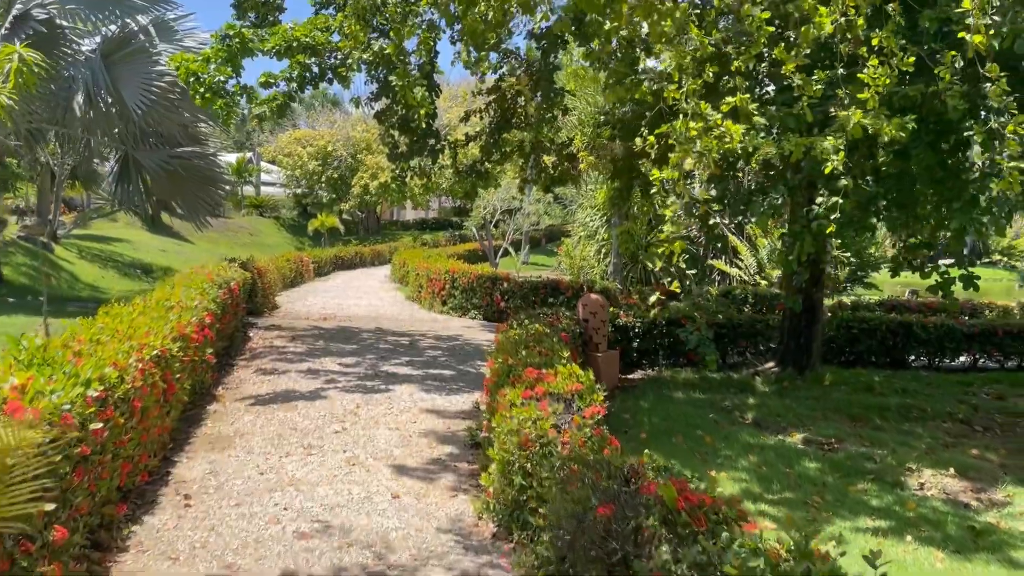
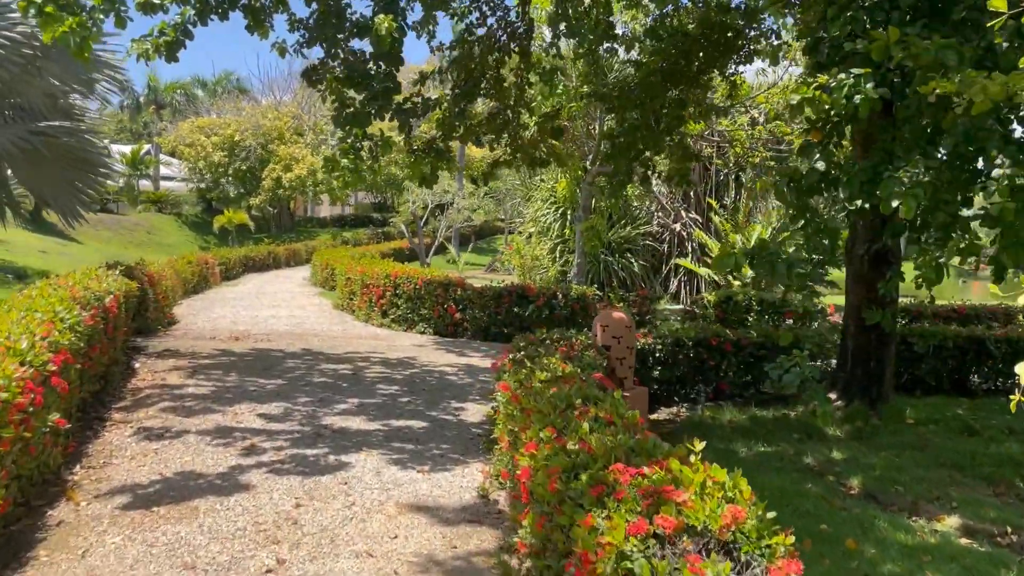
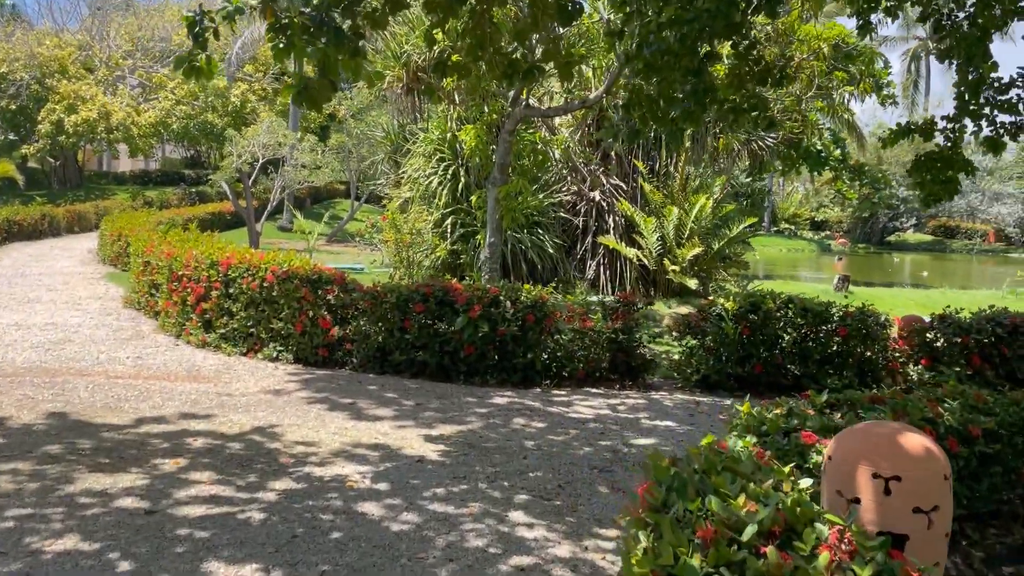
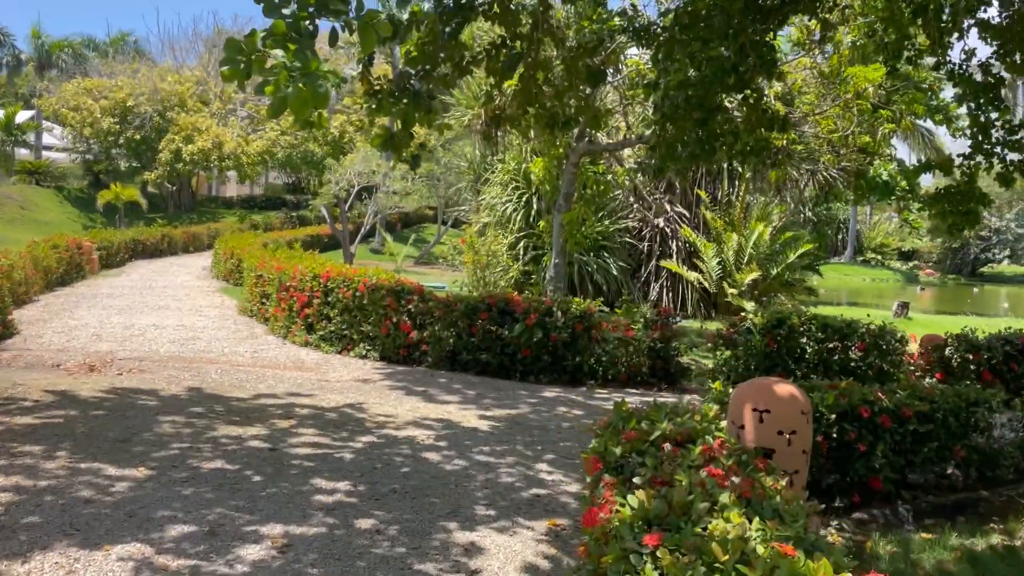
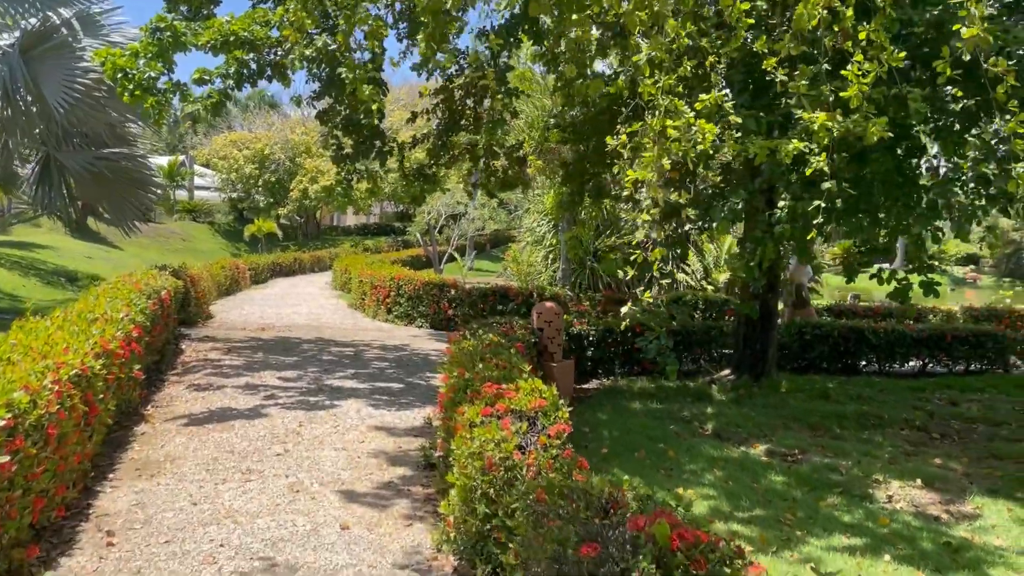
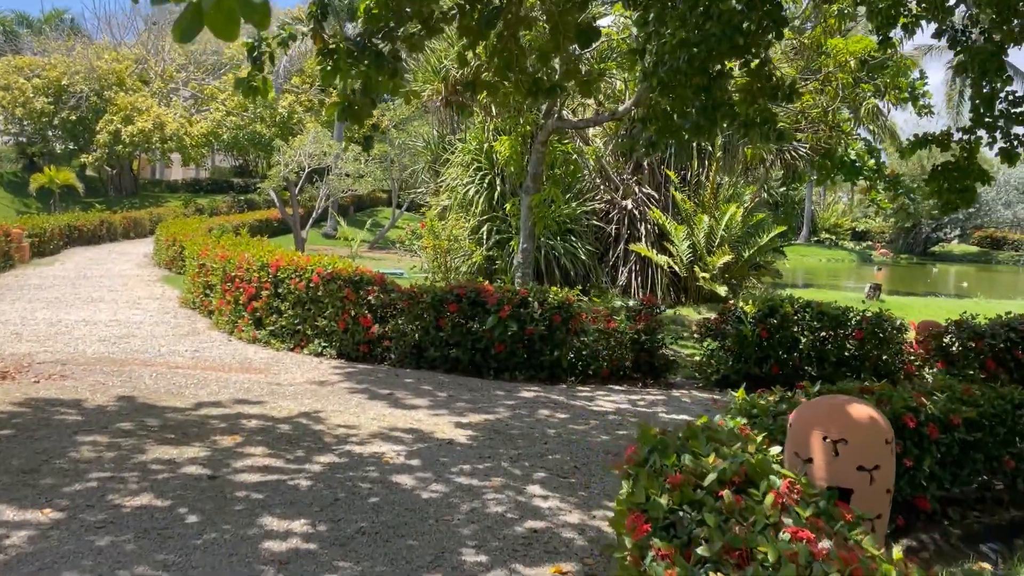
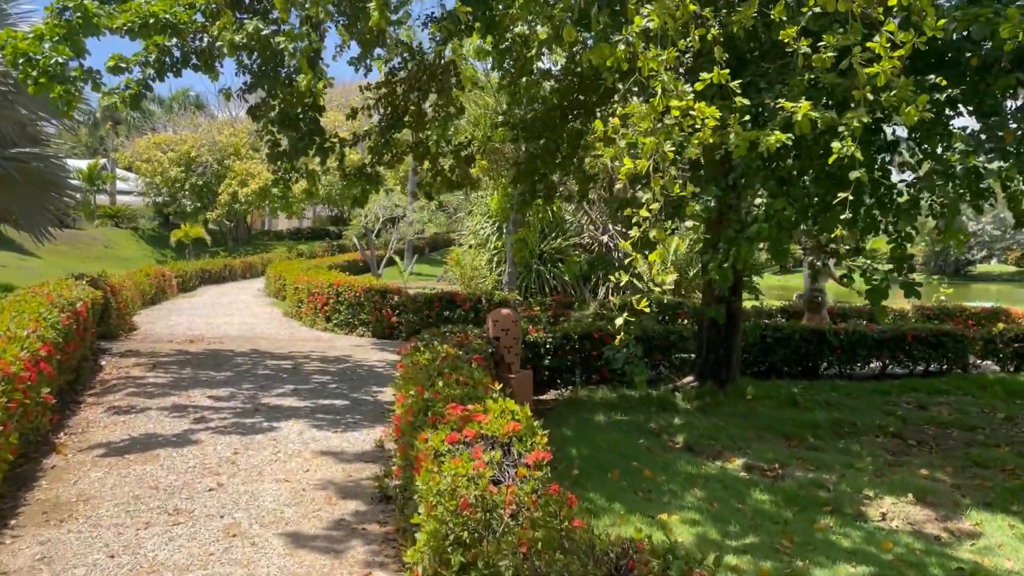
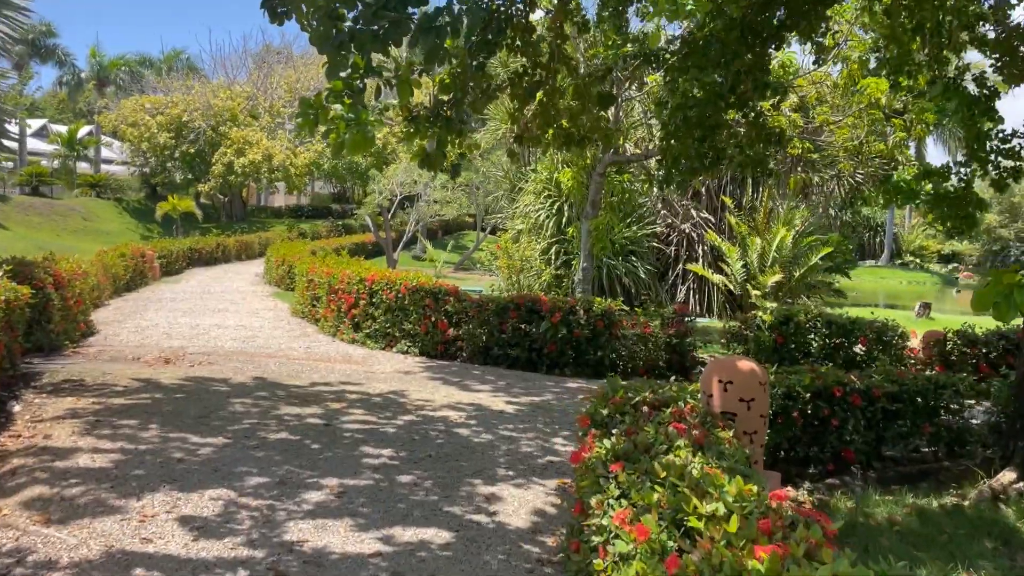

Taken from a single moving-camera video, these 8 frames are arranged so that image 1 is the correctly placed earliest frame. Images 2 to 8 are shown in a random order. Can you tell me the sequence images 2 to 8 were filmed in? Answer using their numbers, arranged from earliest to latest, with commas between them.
5, 7, 2, 8, 4, 6, 3
